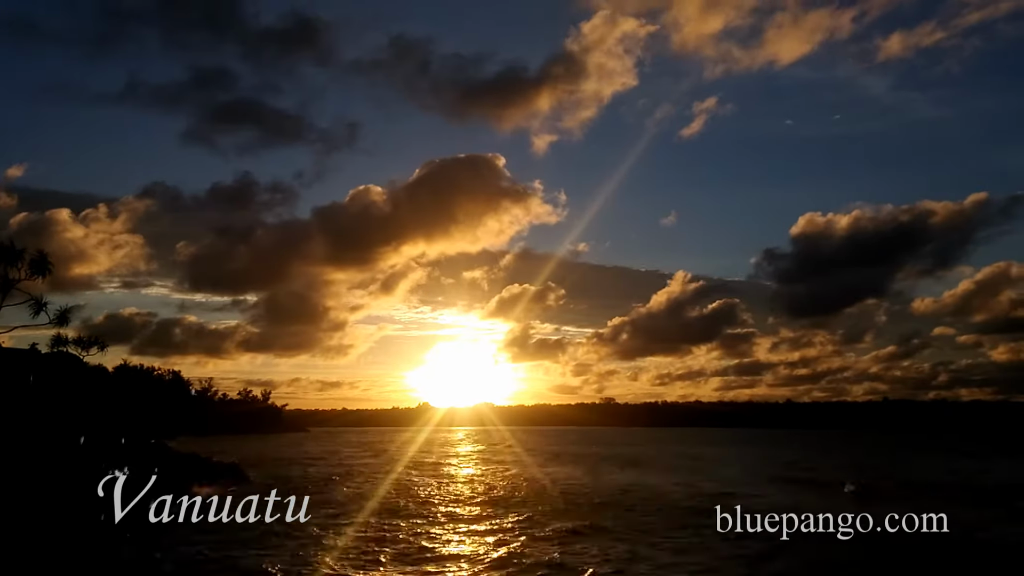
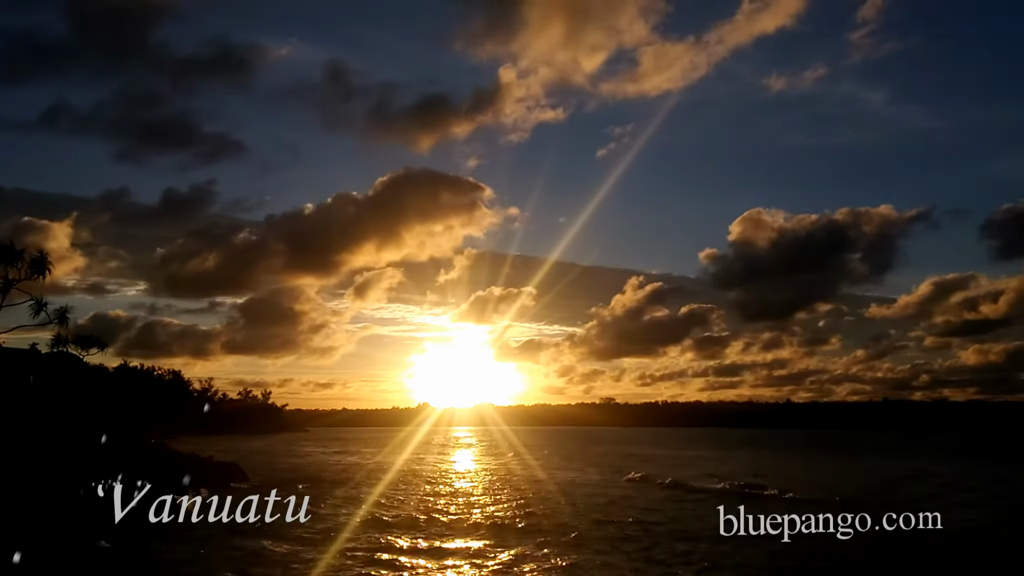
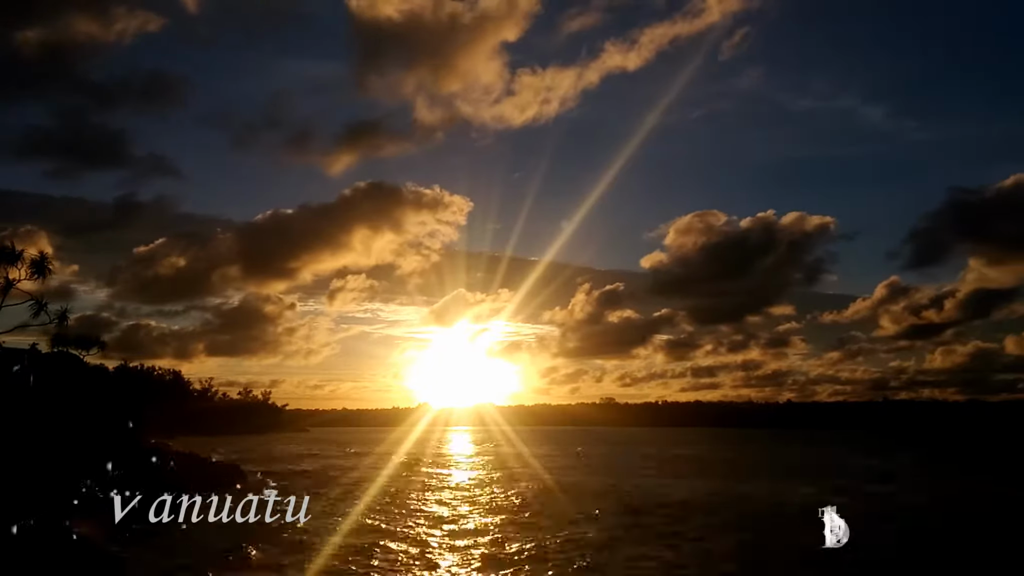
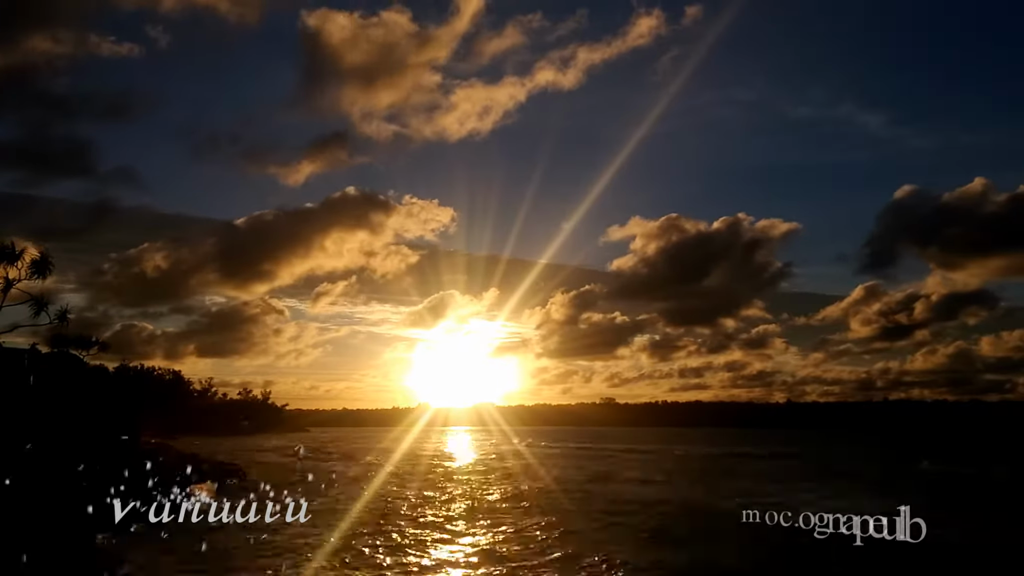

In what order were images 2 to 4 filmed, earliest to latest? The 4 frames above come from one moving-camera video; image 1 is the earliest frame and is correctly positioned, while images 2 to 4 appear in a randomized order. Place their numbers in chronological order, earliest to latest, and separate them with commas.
2, 3, 4
